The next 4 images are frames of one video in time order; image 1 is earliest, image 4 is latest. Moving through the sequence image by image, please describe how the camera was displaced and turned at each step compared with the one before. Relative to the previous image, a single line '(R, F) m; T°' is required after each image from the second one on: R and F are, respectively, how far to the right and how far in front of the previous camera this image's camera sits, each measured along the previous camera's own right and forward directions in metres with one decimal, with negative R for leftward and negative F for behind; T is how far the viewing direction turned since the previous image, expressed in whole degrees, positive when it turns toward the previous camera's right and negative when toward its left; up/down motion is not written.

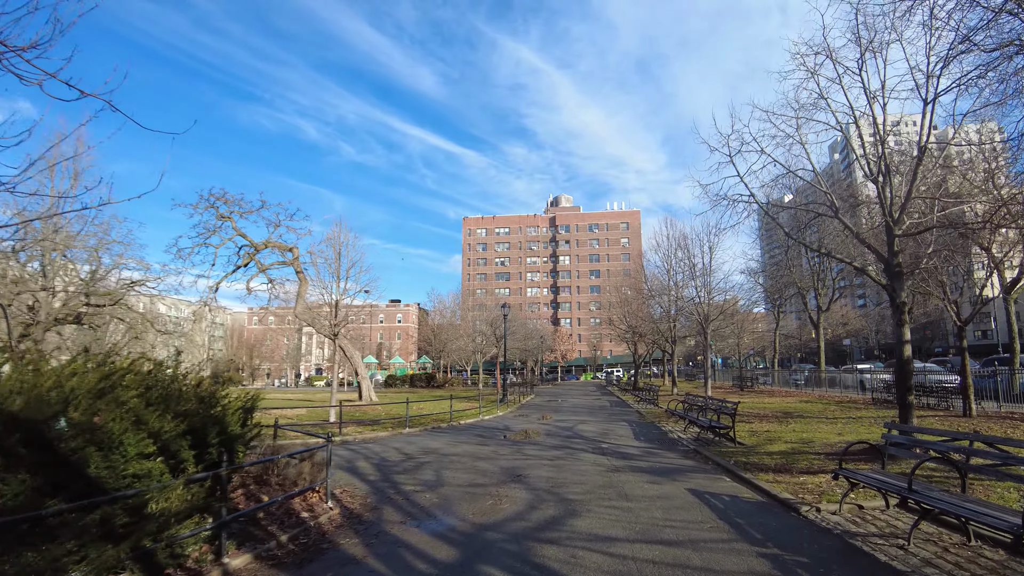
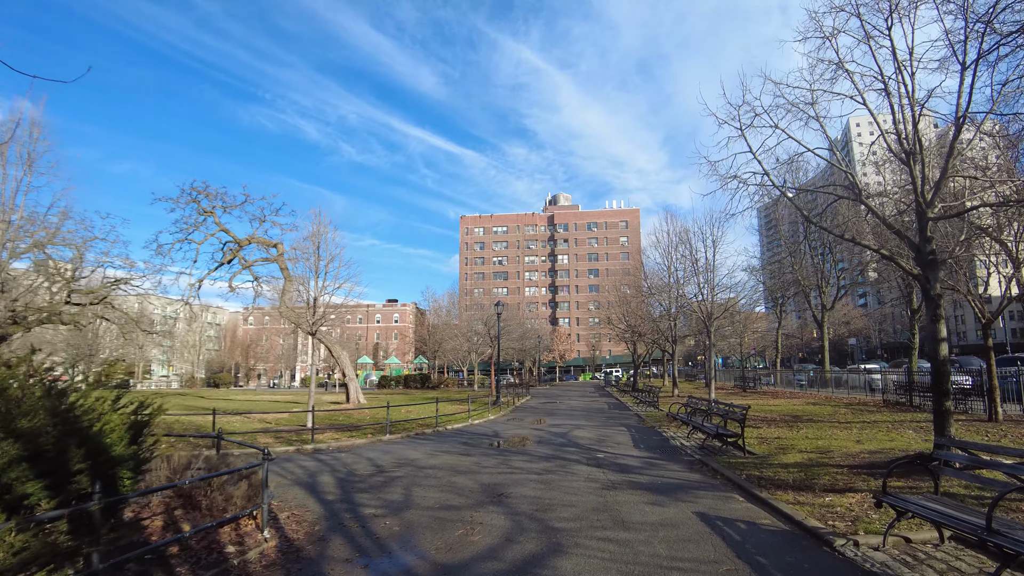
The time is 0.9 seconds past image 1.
(+0.2, +1.0) m; 0°
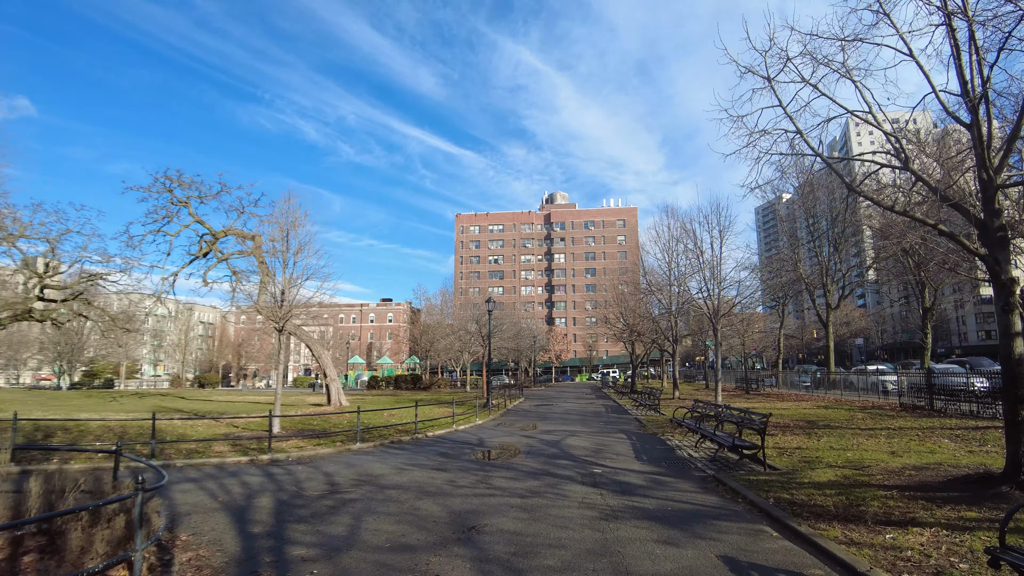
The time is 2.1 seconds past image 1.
(+0.2, +1.4) m; 0°
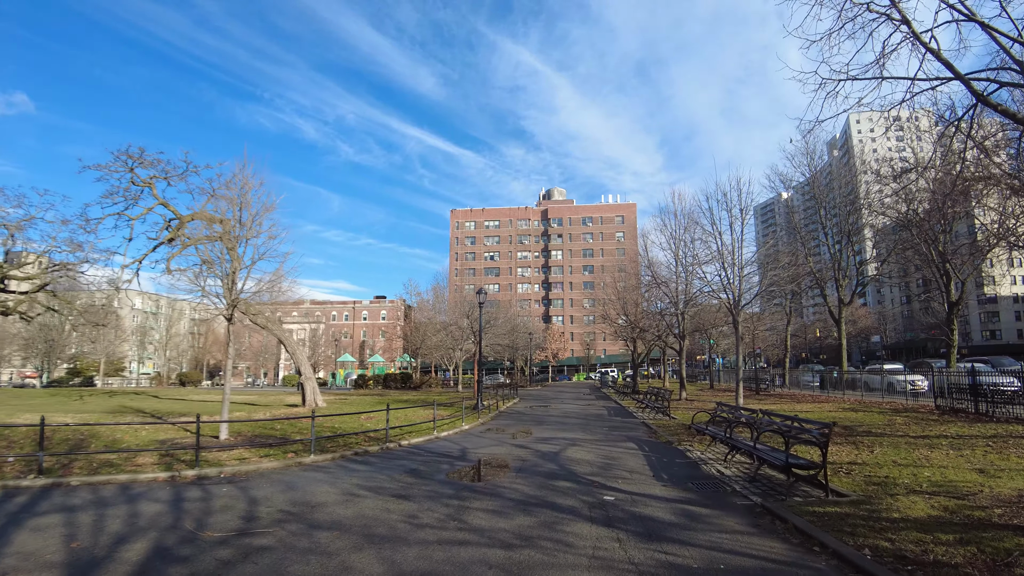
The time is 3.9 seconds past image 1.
(+0.1, +2.0) m; 0°
